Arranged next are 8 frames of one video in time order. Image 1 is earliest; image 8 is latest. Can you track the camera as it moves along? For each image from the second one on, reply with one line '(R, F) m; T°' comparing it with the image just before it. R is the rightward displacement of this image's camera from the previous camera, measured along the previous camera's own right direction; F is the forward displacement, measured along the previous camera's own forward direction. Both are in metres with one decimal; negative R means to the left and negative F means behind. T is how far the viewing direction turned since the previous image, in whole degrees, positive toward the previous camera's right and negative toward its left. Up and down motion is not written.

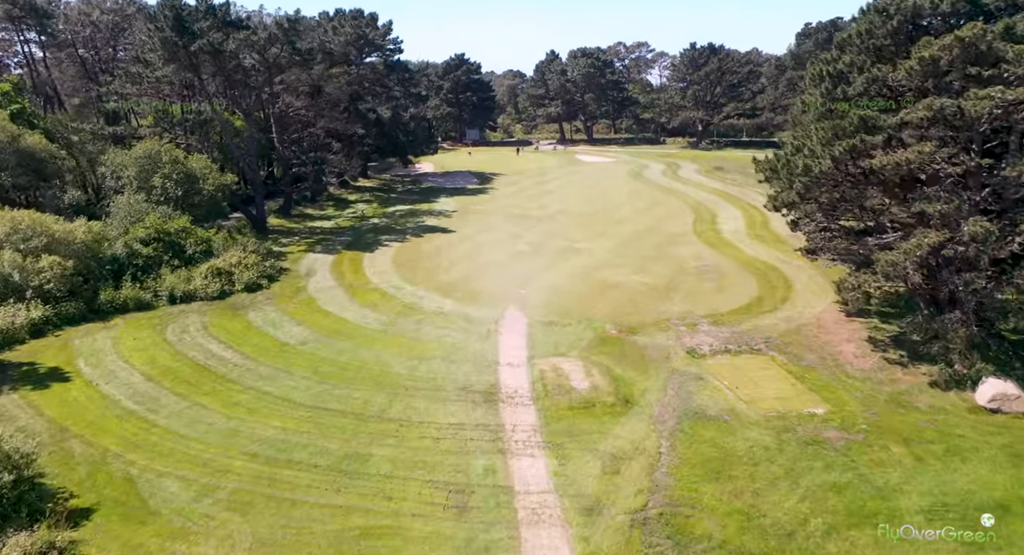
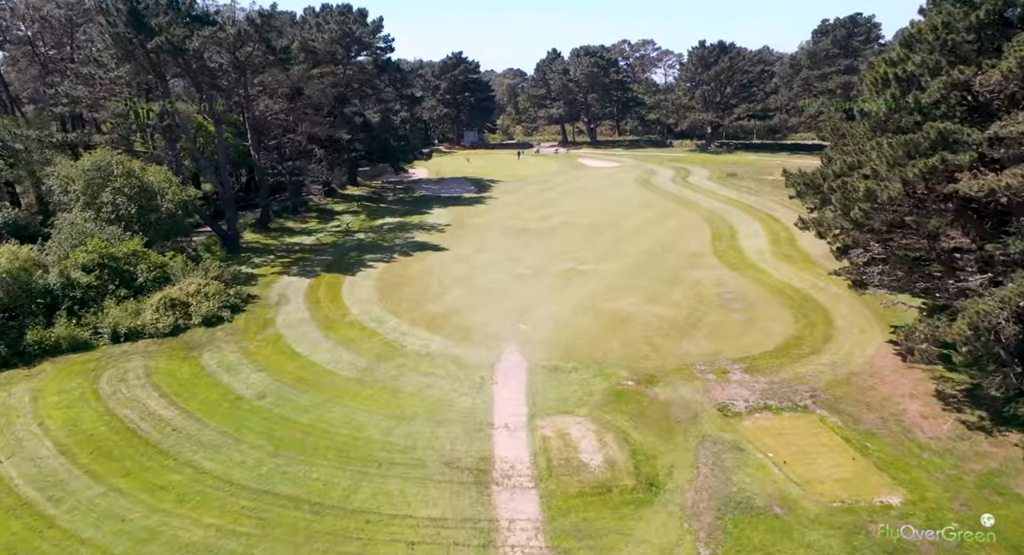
(+0.1, +3.9) m; 0°
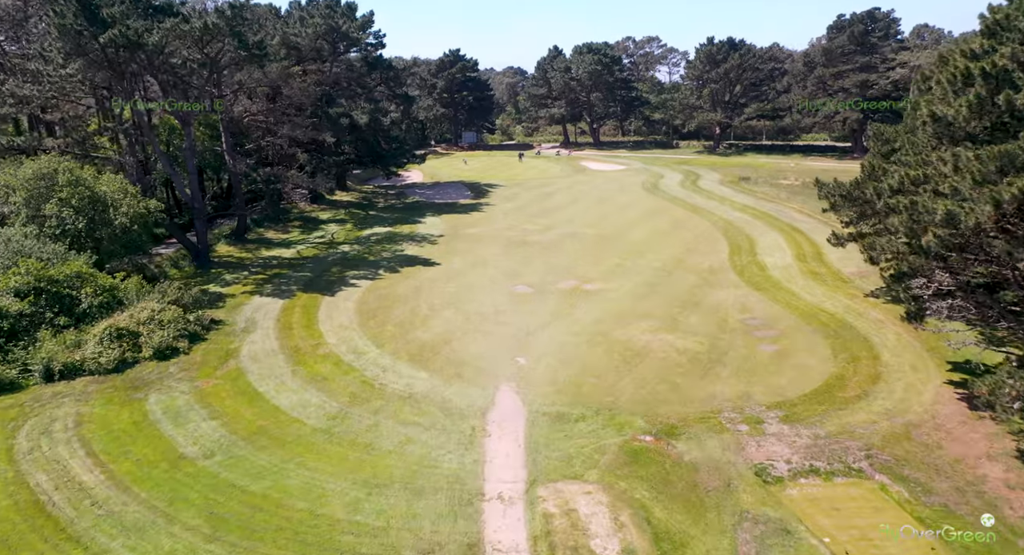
(+0.1, +3.3) m; 0°
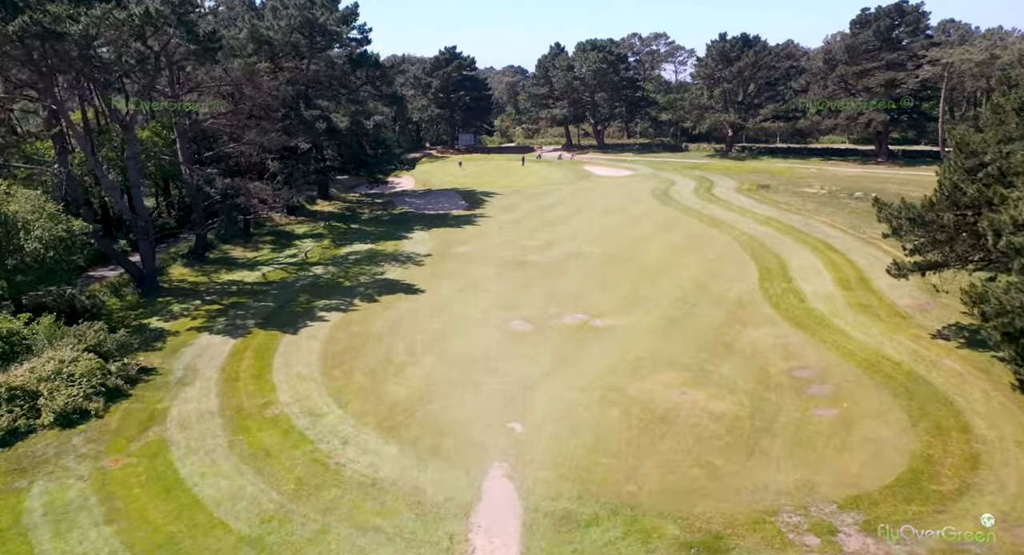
(+0.2, +4.6) m; 0°
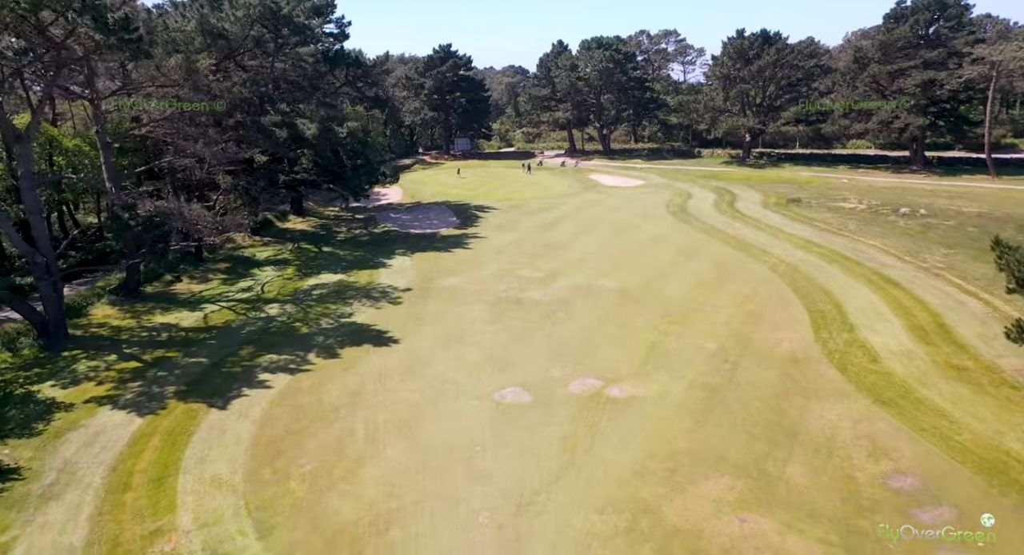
(+0.3, +5.6) m; 0°
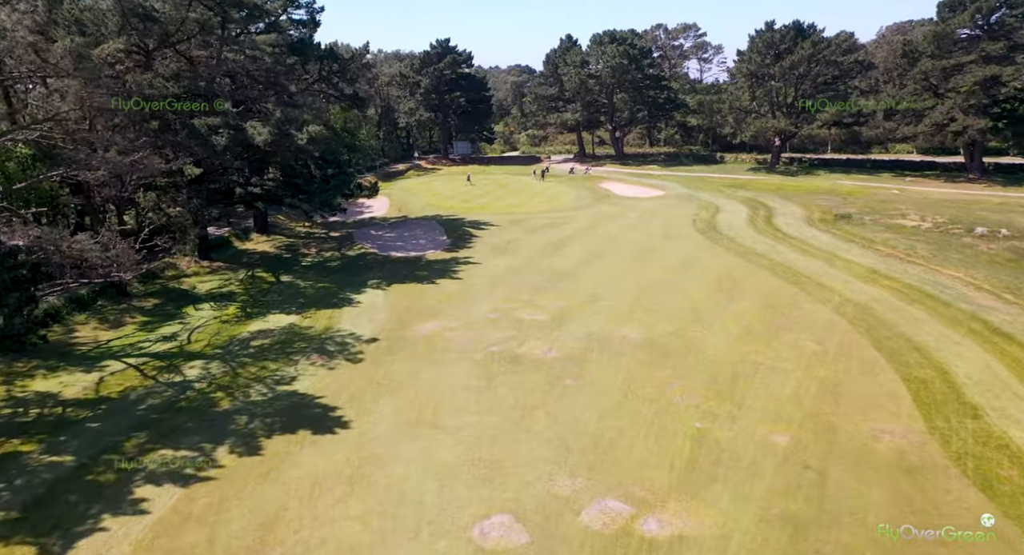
(+0.4, +6.5) m; -1°
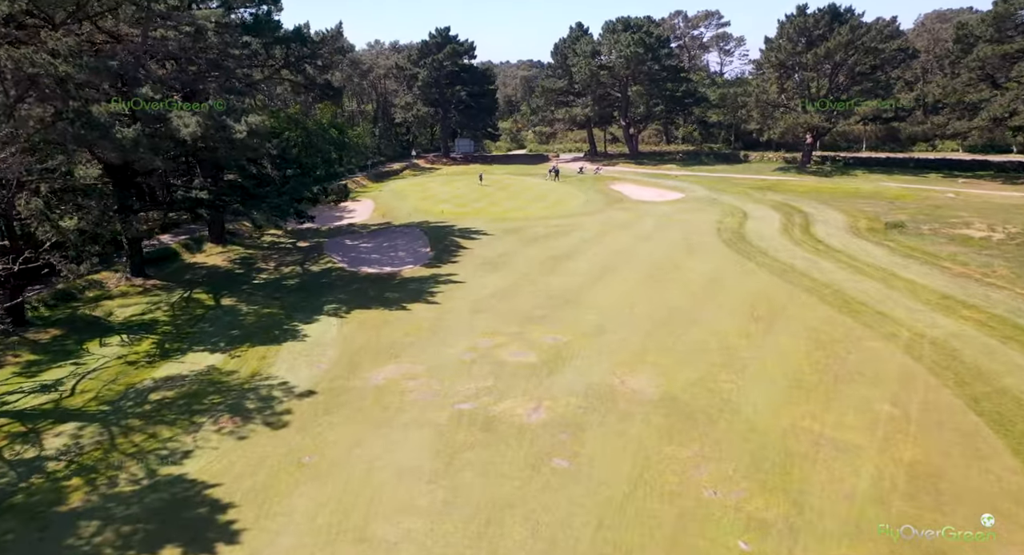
(+1.0, +5.3) m; -1°
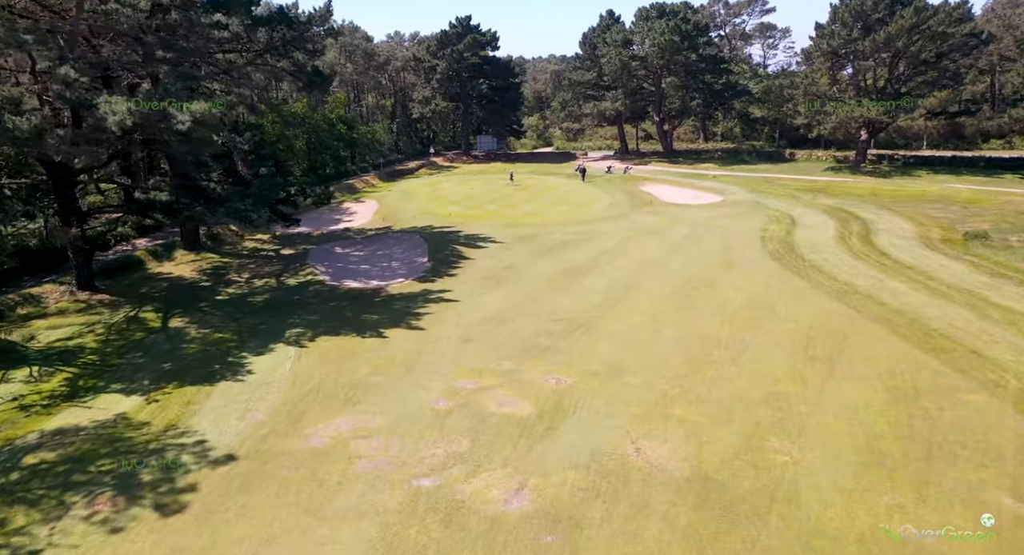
(+1.1, +4.4) m; -3°
